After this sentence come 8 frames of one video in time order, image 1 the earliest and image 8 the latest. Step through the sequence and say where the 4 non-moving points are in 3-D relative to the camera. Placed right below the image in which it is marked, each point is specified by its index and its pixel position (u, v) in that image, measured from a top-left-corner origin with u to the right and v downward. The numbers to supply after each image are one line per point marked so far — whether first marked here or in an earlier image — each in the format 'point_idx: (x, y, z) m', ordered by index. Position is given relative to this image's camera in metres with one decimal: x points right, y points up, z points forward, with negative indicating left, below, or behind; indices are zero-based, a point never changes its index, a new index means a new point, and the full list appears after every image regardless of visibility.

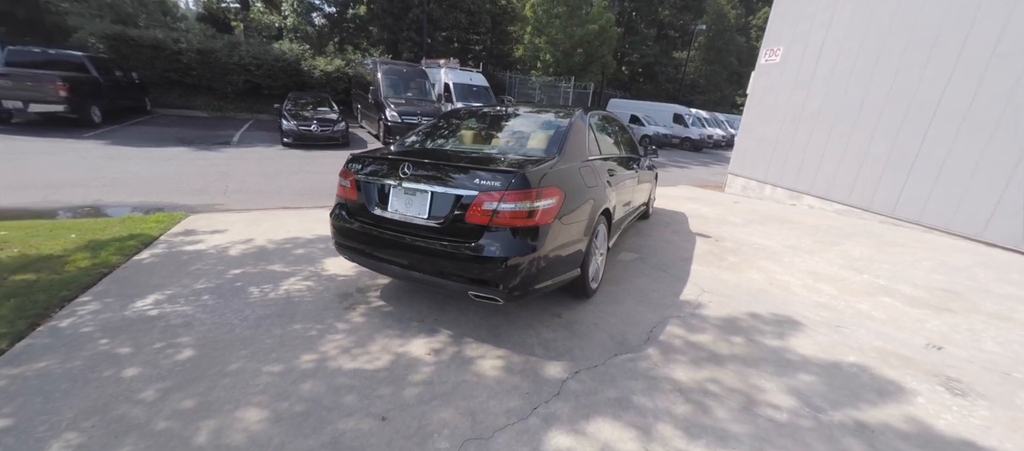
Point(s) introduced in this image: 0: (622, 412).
0: (+0.6, -1.1, +2.3) m
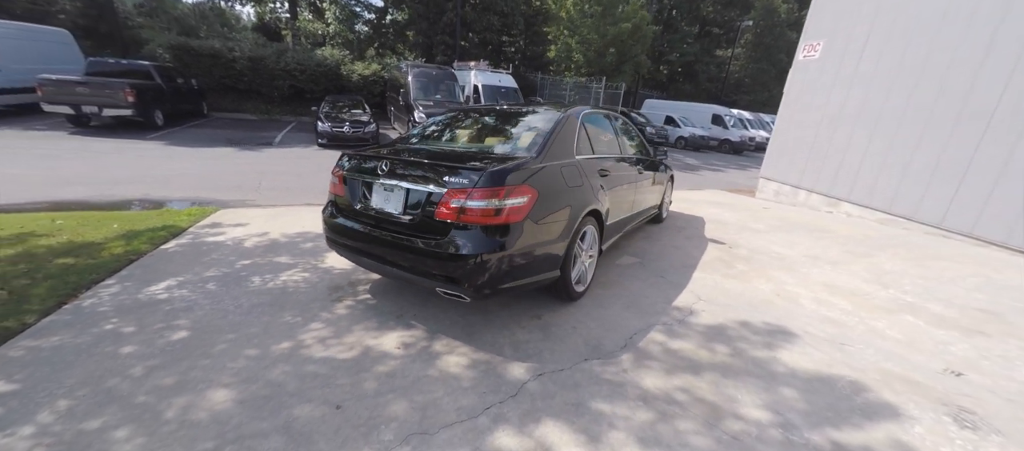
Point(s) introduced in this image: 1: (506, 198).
0: (+0.4, -1.1, +2.3) m
1: (0.0, +0.2, +2.6) m
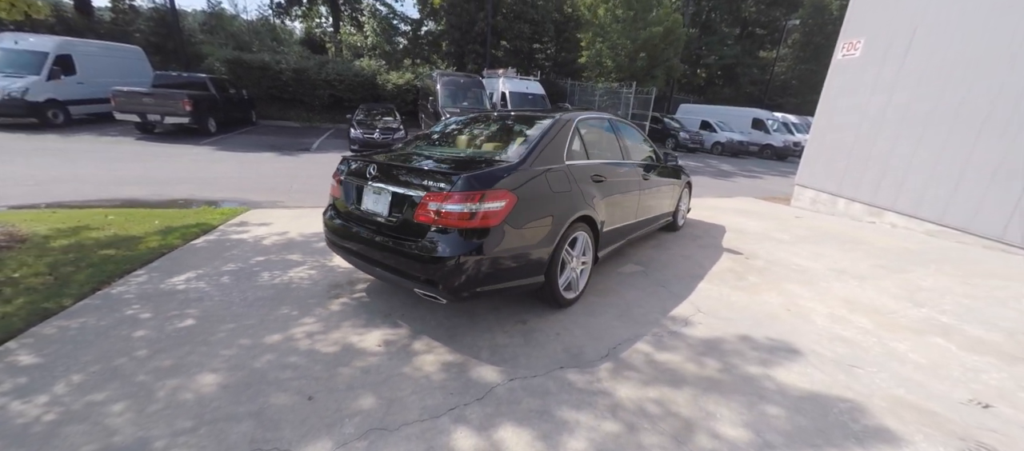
0: (+0.1, -1.1, +2.3) m
1: (-0.2, +0.2, +2.7) m
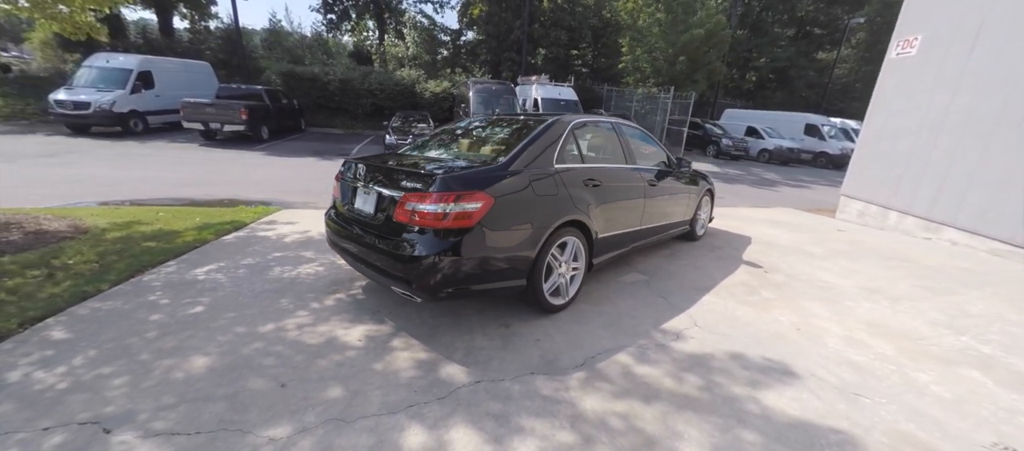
0: (-0.1, -1.1, +2.2) m
1: (-0.4, +0.1, +2.7) m
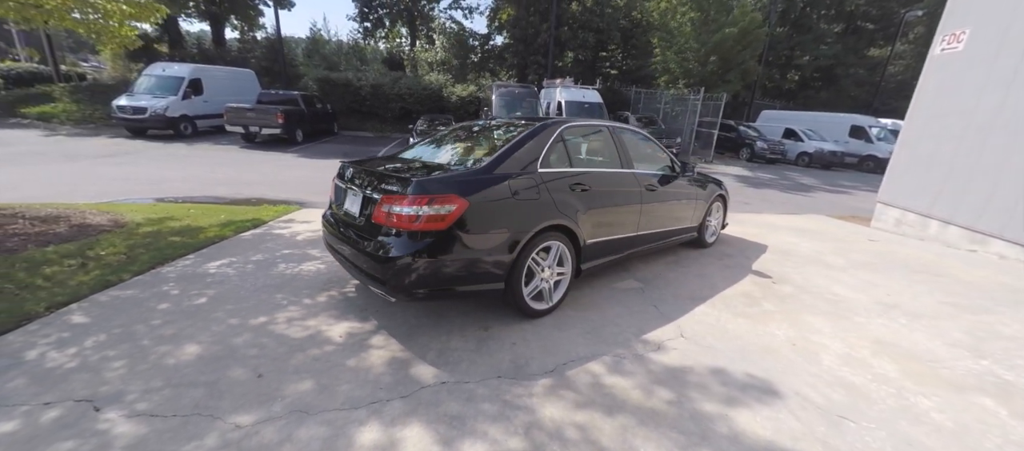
0: (-0.4, -1.1, +2.3) m
1: (-0.6, +0.1, +2.8) m
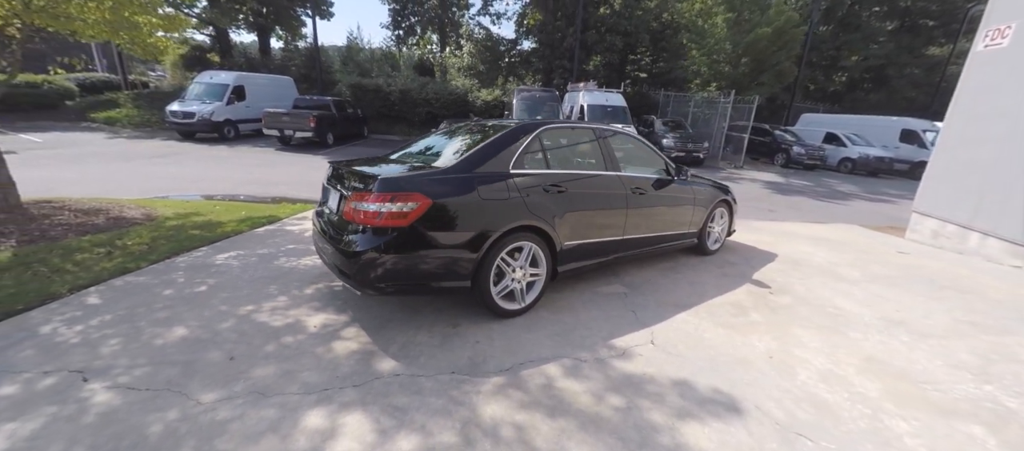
0: (-0.7, -1.1, +2.3) m
1: (-0.8, +0.2, +2.8) m
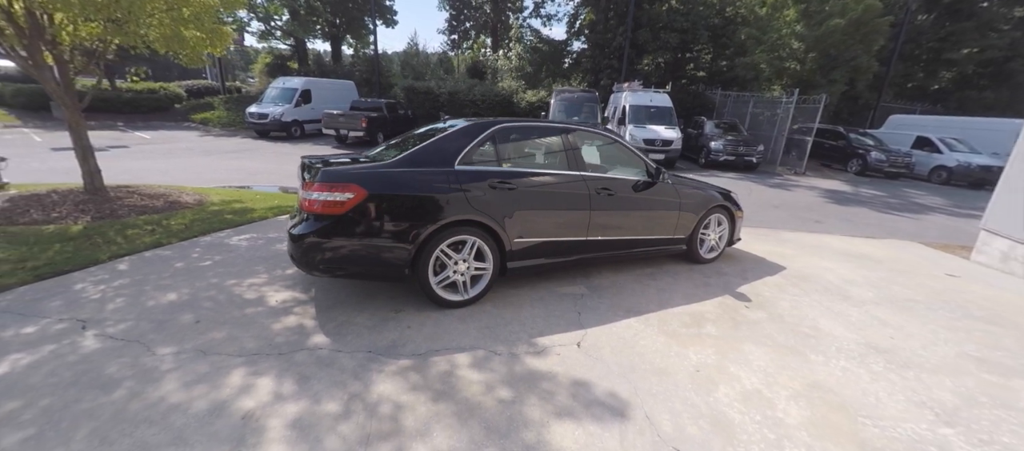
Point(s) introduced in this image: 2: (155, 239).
0: (-1.4, -1.0, +2.6) m
1: (-1.3, +0.2, +3.1) m
2: (-4.2, -0.2, +4.9) m
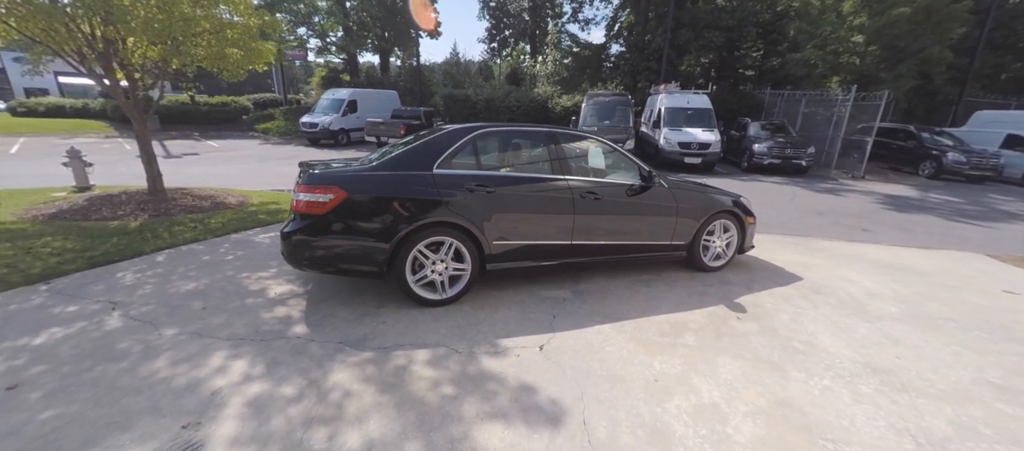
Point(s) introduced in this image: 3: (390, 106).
0: (-1.7, -1.0, +2.8) m
1: (-1.6, +0.3, +3.3) m
2: (-4.2, -0.1, +5.4) m
3: (-4.7, +5.1, +17.8) m
